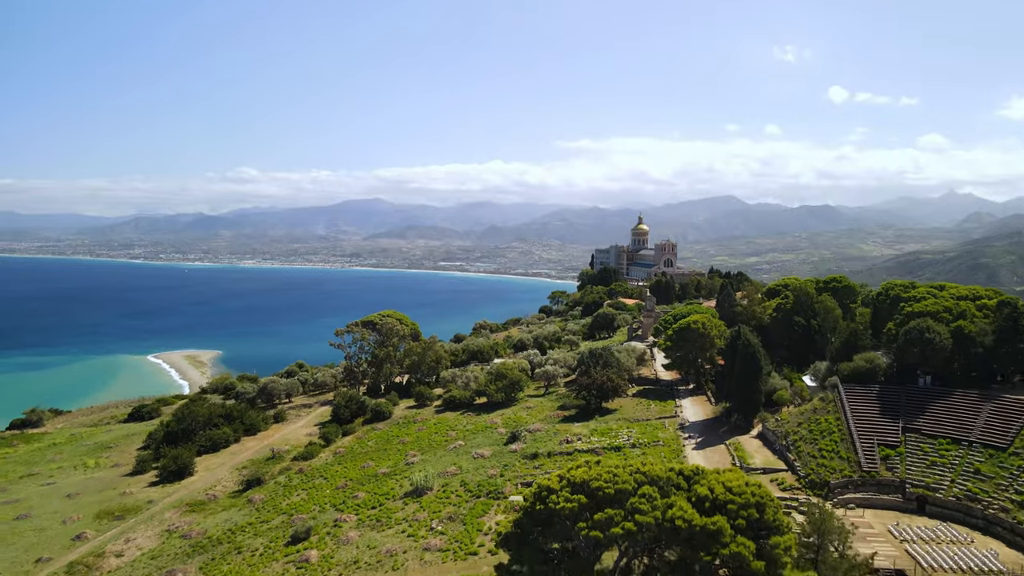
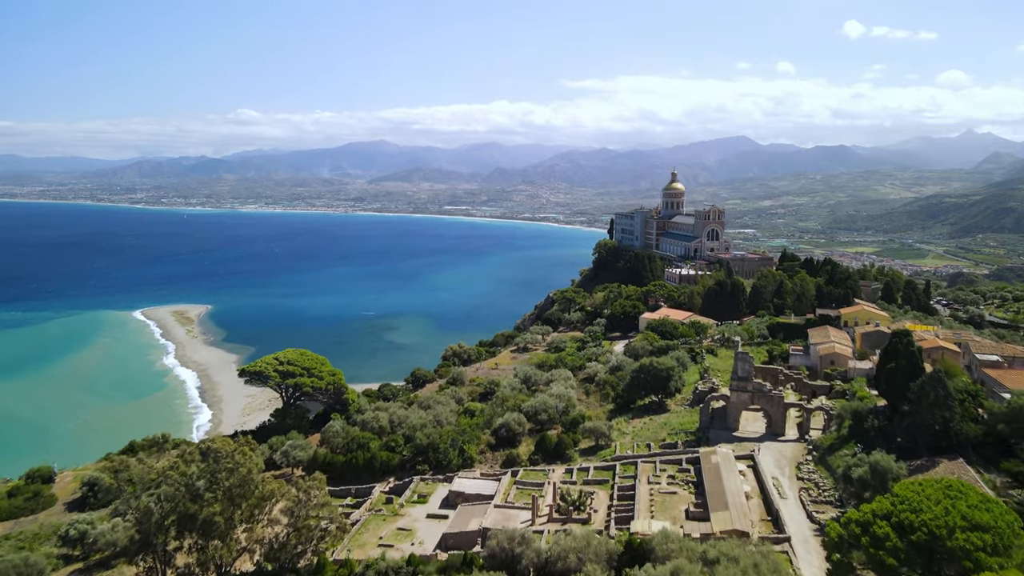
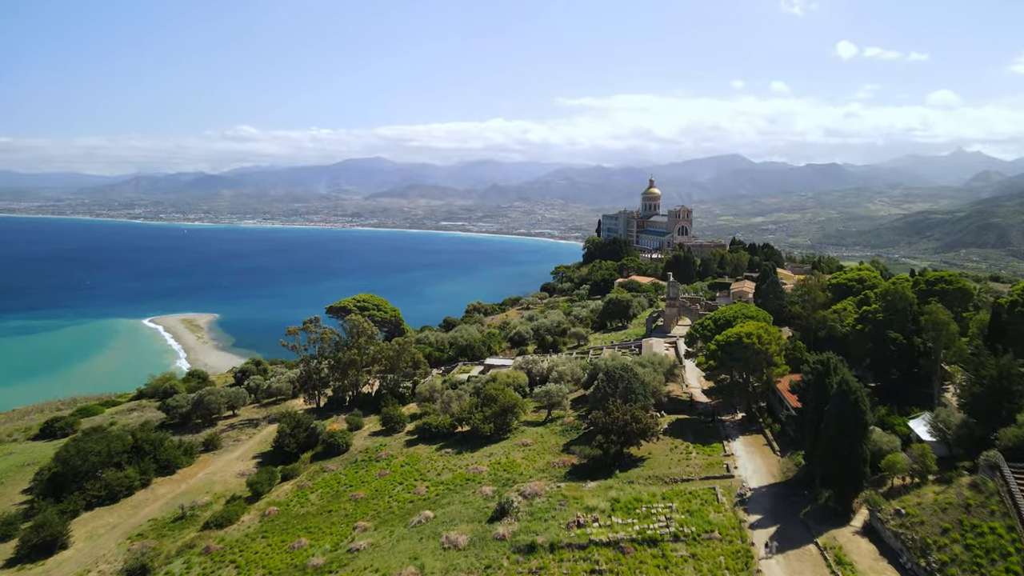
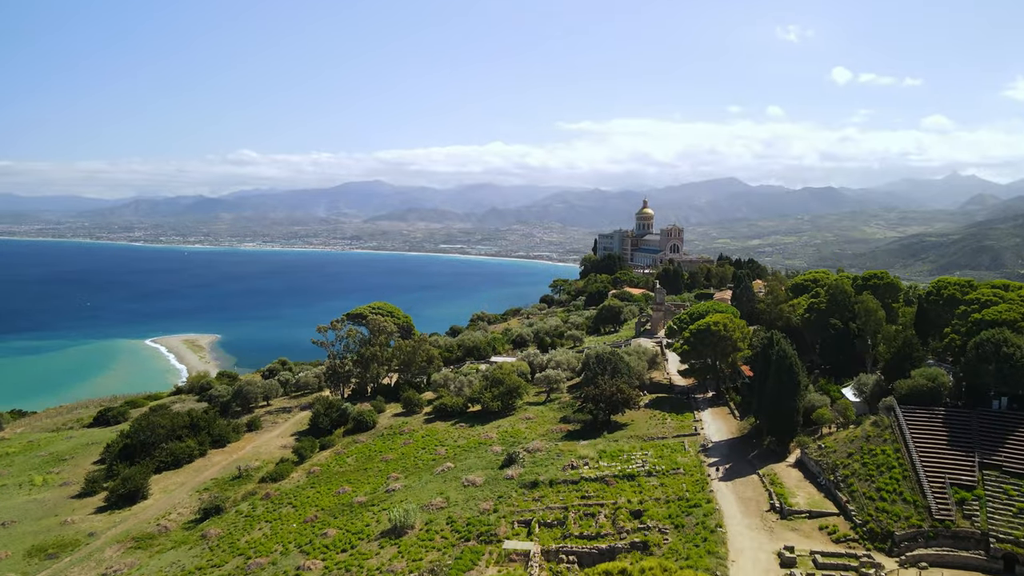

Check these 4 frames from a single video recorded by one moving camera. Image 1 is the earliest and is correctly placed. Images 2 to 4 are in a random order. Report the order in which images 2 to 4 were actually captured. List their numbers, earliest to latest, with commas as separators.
4, 3, 2
